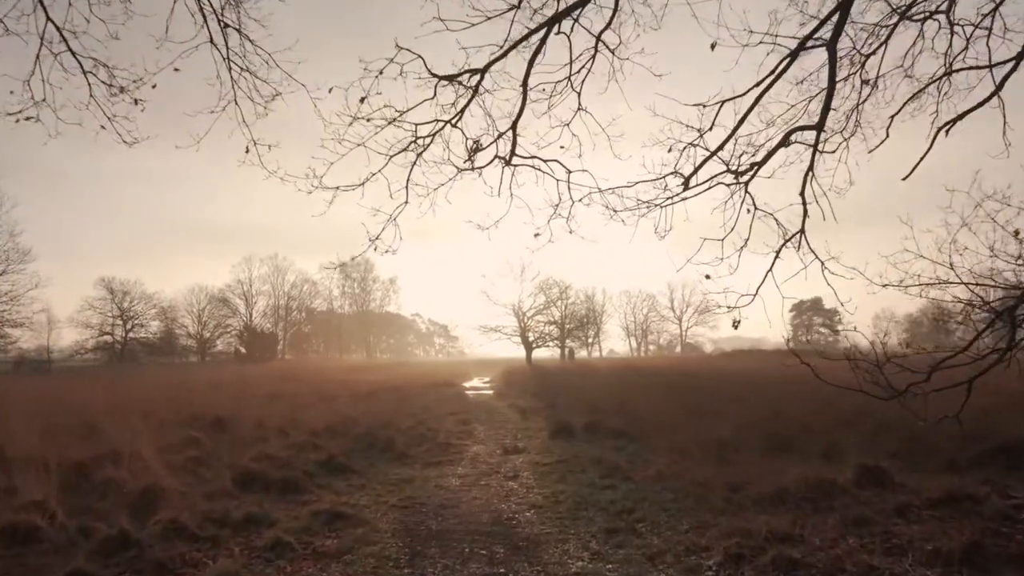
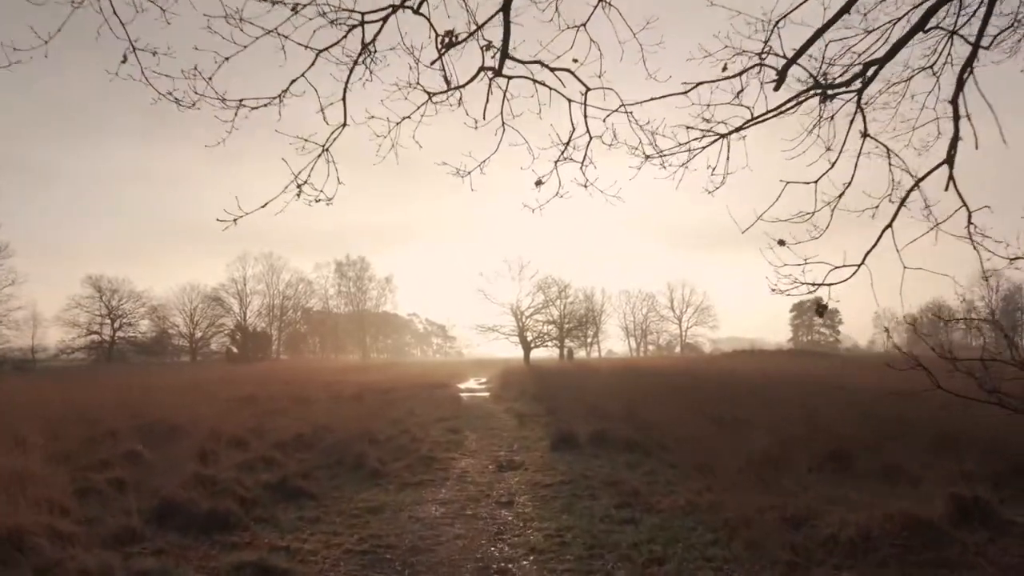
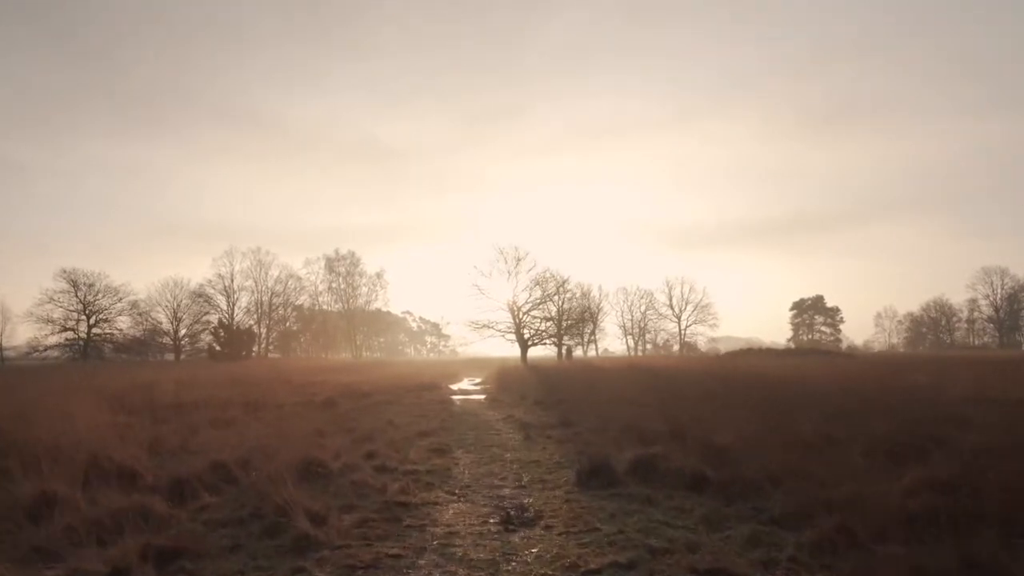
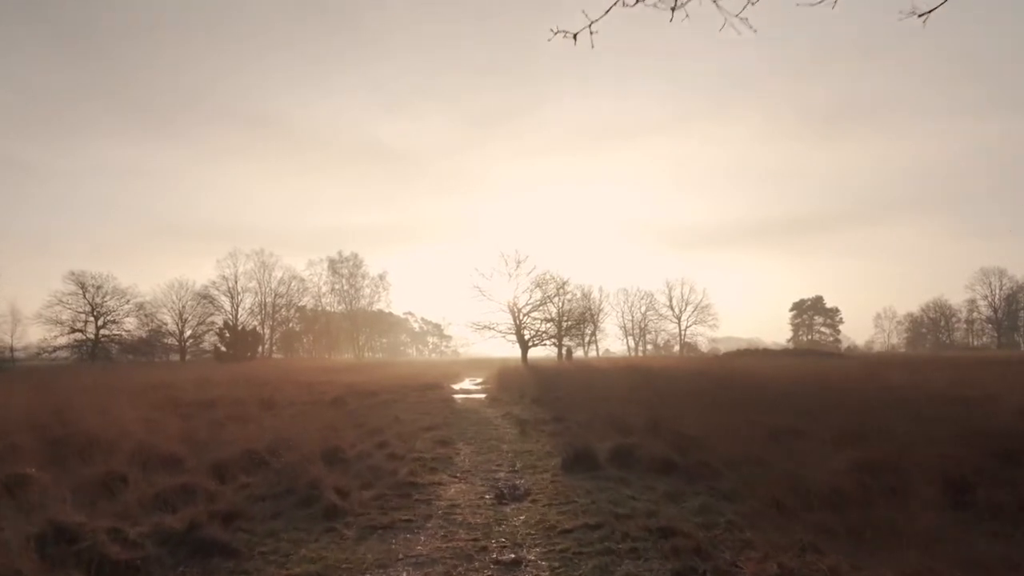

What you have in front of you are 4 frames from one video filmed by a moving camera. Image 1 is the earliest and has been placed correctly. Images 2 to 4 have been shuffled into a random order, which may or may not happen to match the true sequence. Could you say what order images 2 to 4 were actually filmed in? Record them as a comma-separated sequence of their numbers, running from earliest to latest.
2, 4, 3
